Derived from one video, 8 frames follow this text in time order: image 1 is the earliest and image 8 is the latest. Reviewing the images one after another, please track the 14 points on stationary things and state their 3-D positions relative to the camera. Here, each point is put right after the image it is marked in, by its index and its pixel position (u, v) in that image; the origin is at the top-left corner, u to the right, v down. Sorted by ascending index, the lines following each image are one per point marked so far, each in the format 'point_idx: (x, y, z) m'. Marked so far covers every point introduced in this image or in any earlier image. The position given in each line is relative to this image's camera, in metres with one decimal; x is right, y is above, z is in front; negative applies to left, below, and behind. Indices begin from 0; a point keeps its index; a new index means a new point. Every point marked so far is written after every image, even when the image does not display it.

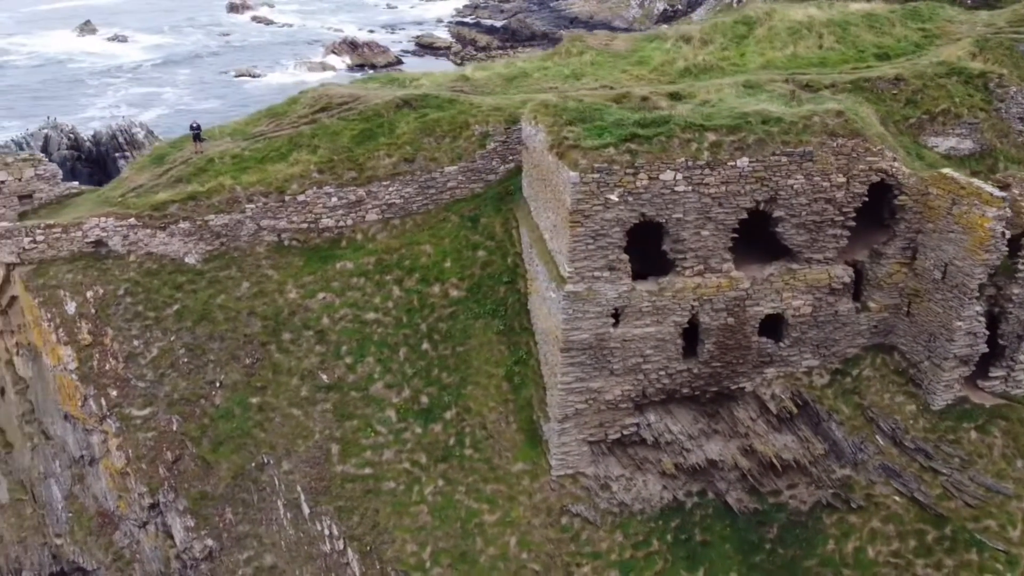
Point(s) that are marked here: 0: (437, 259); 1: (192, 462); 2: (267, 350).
0: (-1.9, +0.7, +19.4) m
1: (-7.3, -4.0, +17.0) m
2: (-5.9, -1.5, +18.0) m
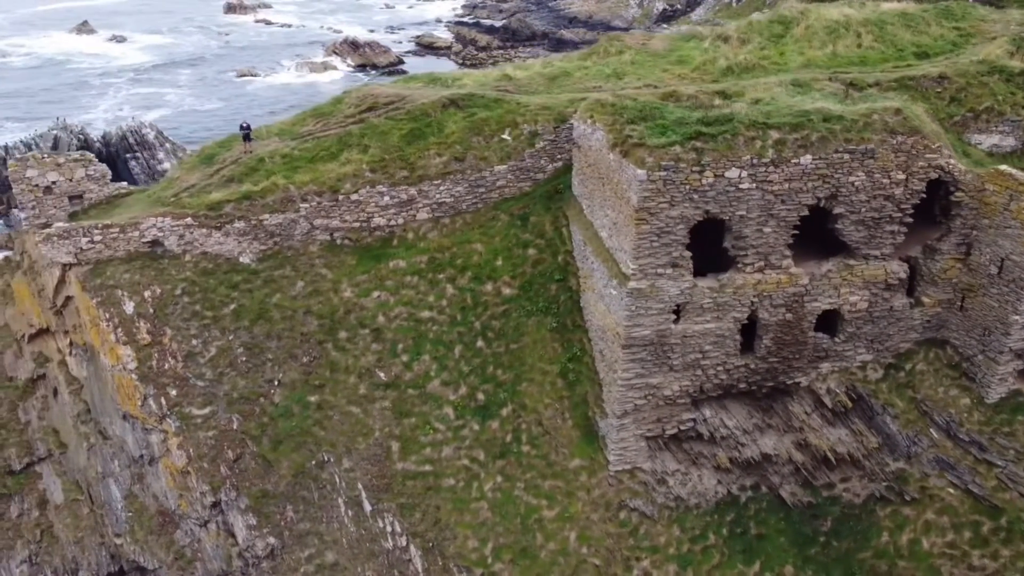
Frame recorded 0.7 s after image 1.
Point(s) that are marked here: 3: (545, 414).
0: (-0.6, +0.8, +19.5) m
1: (-5.9, -3.9, +17.1) m
2: (-4.5, -1.5, +18.1) m
3: (+0.8, -3.0, +18.1) m
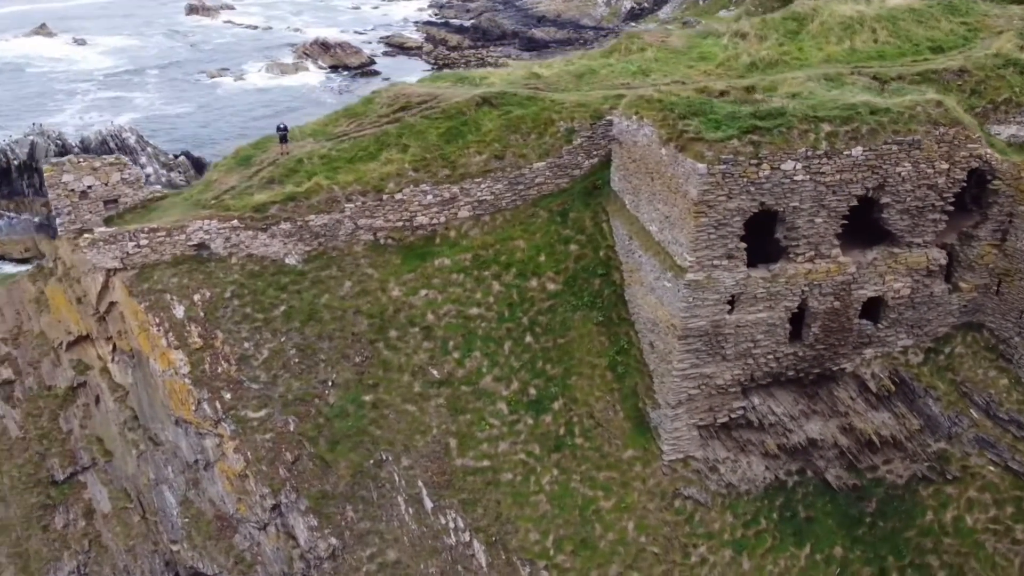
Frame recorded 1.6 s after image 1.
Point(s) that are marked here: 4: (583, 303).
0: (+0.5, +0.9, +19.7) m
1: (-4.6, -3.9, +17.1) m
2: (-3.3, -1.4, +18.1) m
3: (+2.0, -2.9, +18.4) m
4: (+1.8, -0.4, +19.3) m
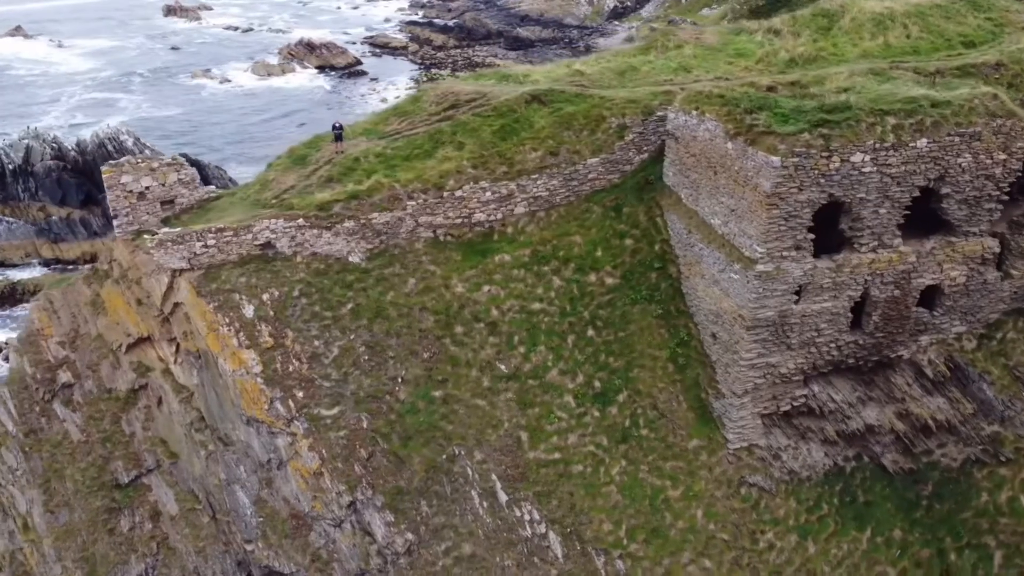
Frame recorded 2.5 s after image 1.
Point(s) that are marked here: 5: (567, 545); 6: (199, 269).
0: (+2.0, +1.0, +20.0) m
1: (-2.9, -3.9, +17.2) m
2: (-1.7, -1.4, +18.2) m
3: (+3.6, -2.7, +18.6) m
4: (+3.4, -0.2, +19.6) m
5: (+1.2, -5.8, +17.0) m
6: (-7.4, +0.4, +17.7) m
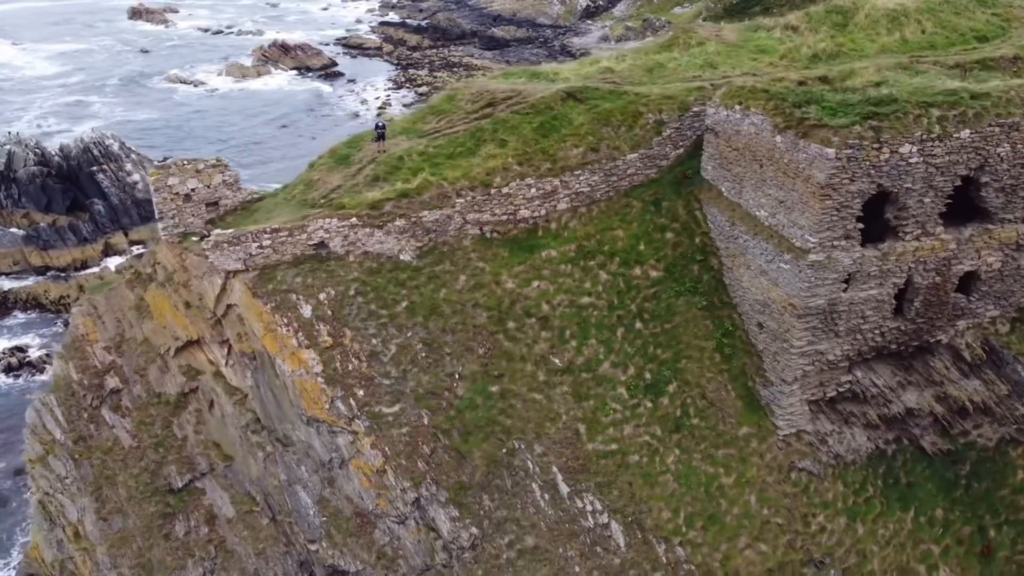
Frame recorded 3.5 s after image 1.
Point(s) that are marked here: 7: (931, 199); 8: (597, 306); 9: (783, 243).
0: (+3.2, +1.2, +20.3) m
1: (-1.5, -3.8, +17.3) m
2: (-0.4, -1.3, +18.4) m
3: (+5.0, -2.5, +19.0) m
4: (+4.6, 0.0, +19.9) m
5: (+2.7, -5.7, +17.3) m
6: (-6.1, +0.4, +17.6) m
7: (+9.6, +2.0, +17.2) m
8: (+2.2, -0.5, +19.3) m
9: (+6.4, +1.1, +17.8) m
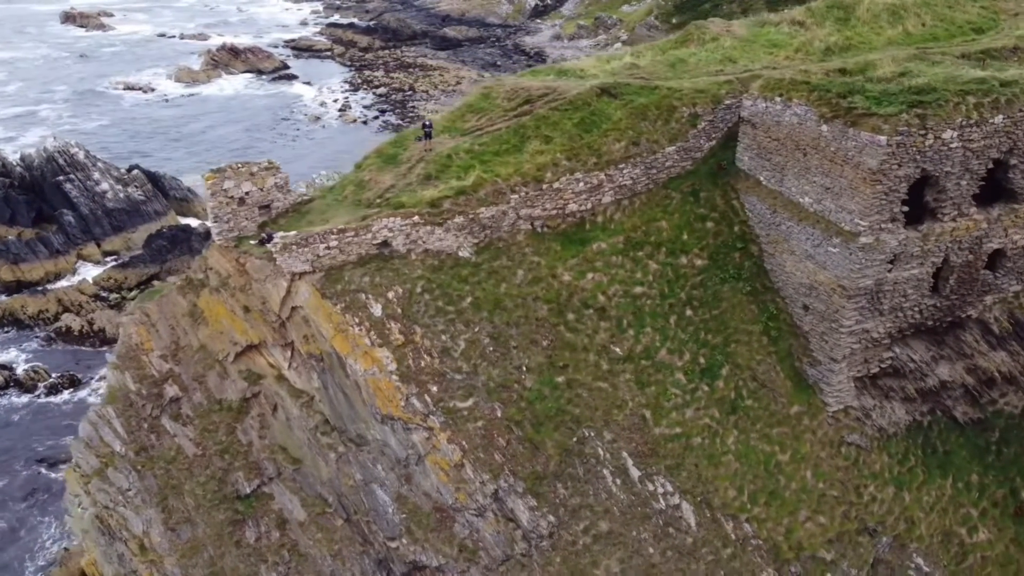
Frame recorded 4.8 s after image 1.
0: (+4.5, +1.5, +20.9) m
1: (+0.2, -3.7, +17.6) m
2: (+1.2, -1.1, +18.7) m
3: (+6.5, -2.1, +19.7) m
4: (+6.0, +0.3, +20.6) m
5: (+4.5, -5.4, +17.9) m
6: (-4.5, +0.4, +17.6) m
7: (+11.1, +2.6, +18.3) m
8: (+3.6, -0.2, +19.8) m
9: (+7.9, +1.5, +18.6) m
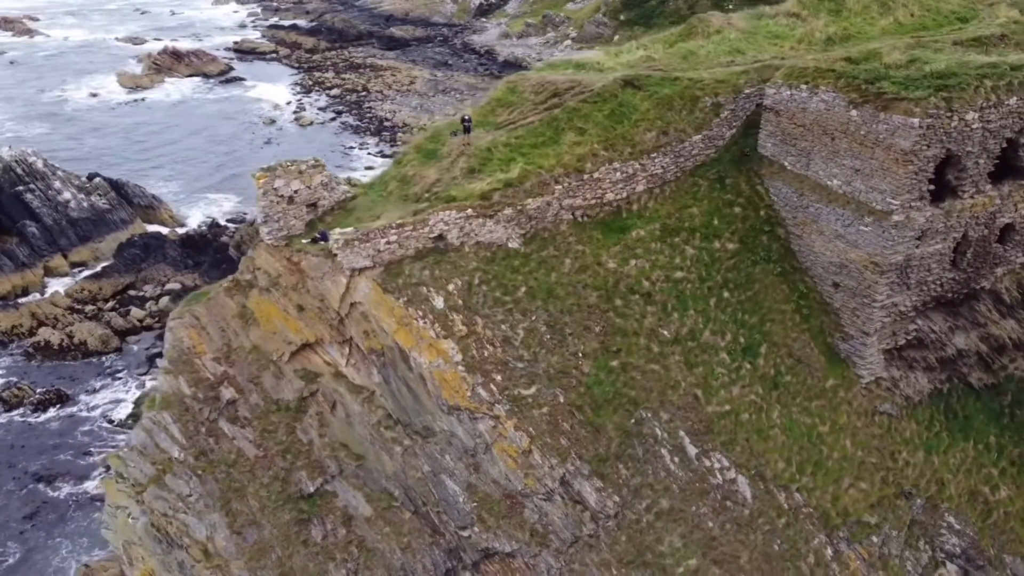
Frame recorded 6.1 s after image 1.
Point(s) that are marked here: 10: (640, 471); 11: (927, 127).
0: (+5.6, +2.0, +21.6) m
1: (+1.7, -3.4, +18.0) m
2: (+2.5, -0.7, +19.2) m
3: (+7.8, -1.6, +20.6) m
4: (+7.1, +0.9, +21.4) m
5: (+6.0, -4.9, +18.6) m
6: (-3.2, +0.5, +17.6) m
7: (+12.3, +3.3, +19.5) m
8: (+4.8, +0.2, +20.4) m
9: (+9.1, +2.1, +19.6) m
10: (+3.2, -4.4, +18.2) m
11: (+10.0, +3.9, +18.1) m
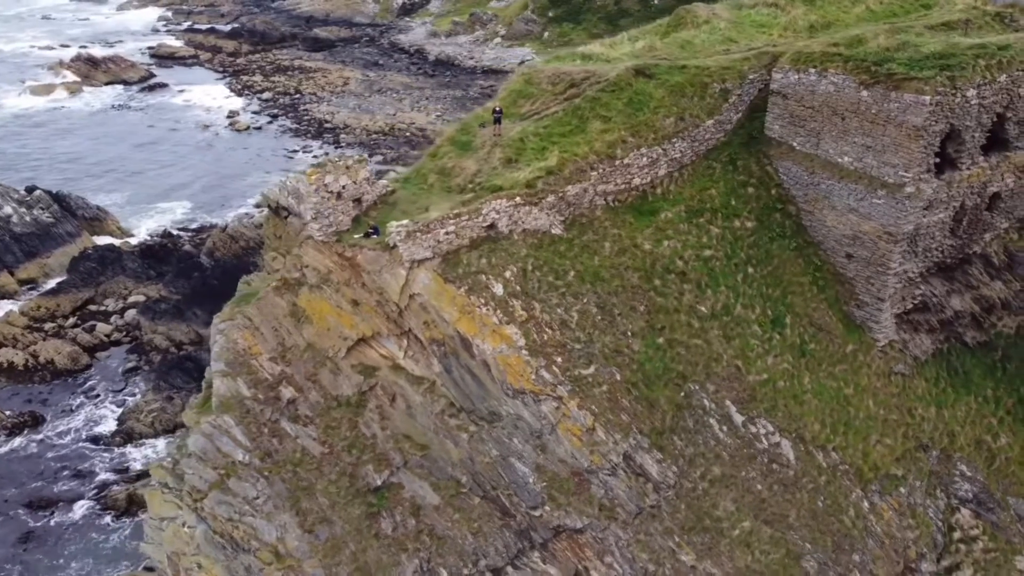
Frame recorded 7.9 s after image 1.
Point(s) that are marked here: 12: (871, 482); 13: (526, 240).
0: (+6.4, +2.7, +22.6) m
1: (+3.2, -2.9, +18.7) m
2: (+3.7, -0.2, +20.0) m
3: (+8.8, -0.8, +21.9) m
4: (+8.0, +1.6, +22.6) m
5: (+7.5, -4.2, +19.7) m
6: (-1.8, +0.7, +17.8) m
7: (+13.2, +4.3, +21.2) m
8: (+5.8, +0.9, +21.4) m
9: (+10.1, +3.0, +20.9) m
10: (+4.7, -3.9, +19.0) m
11: (+11.0, +4.8, +19.6) m
12: (+9.7, -5.2, +20.1) m
13: (+0.3, +1.2, +19.0) m
